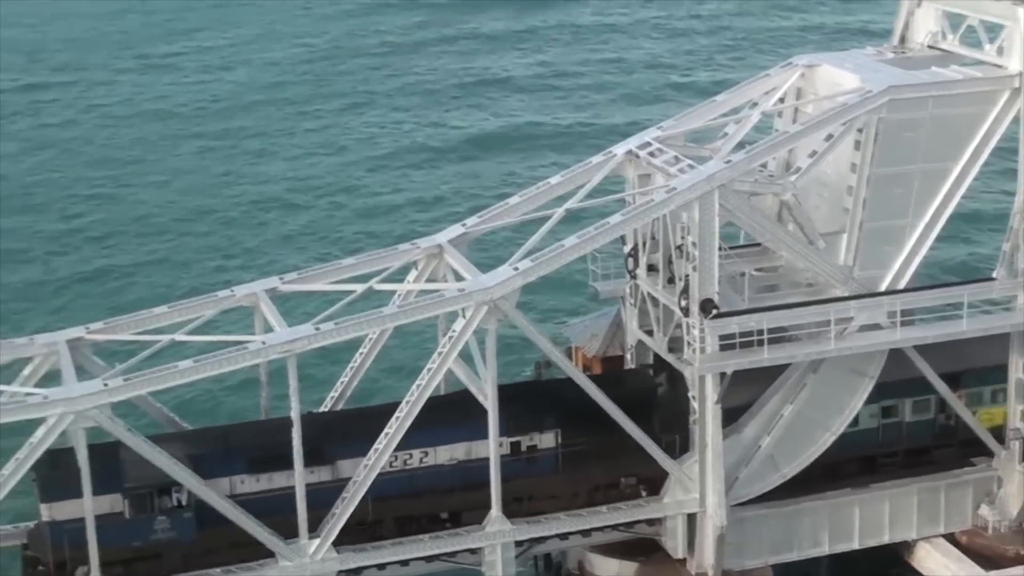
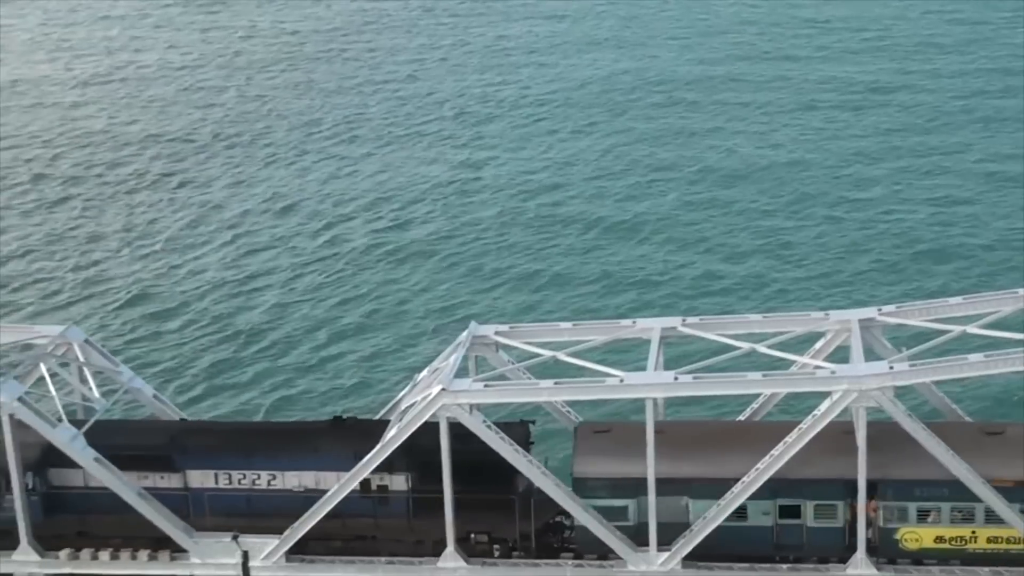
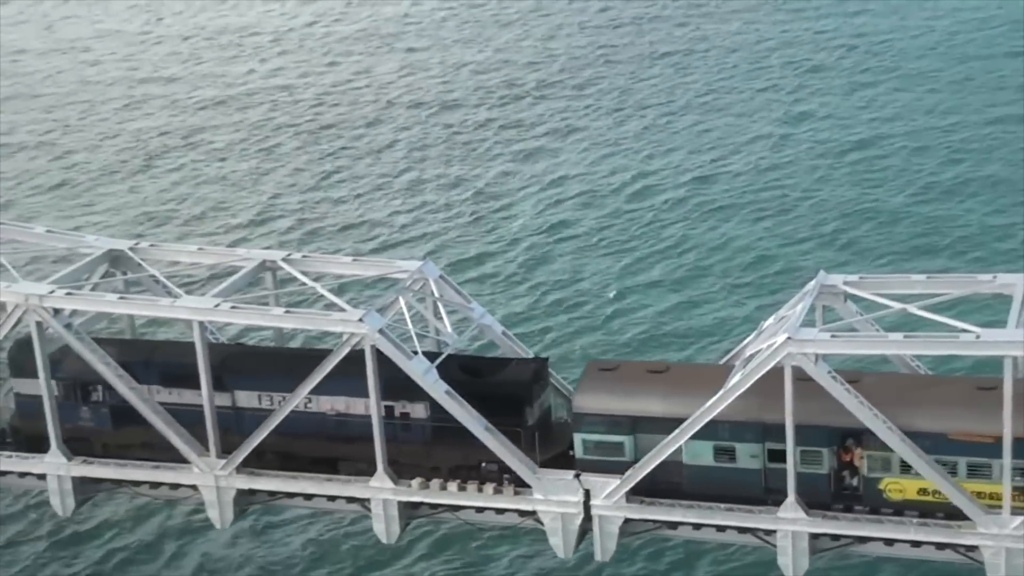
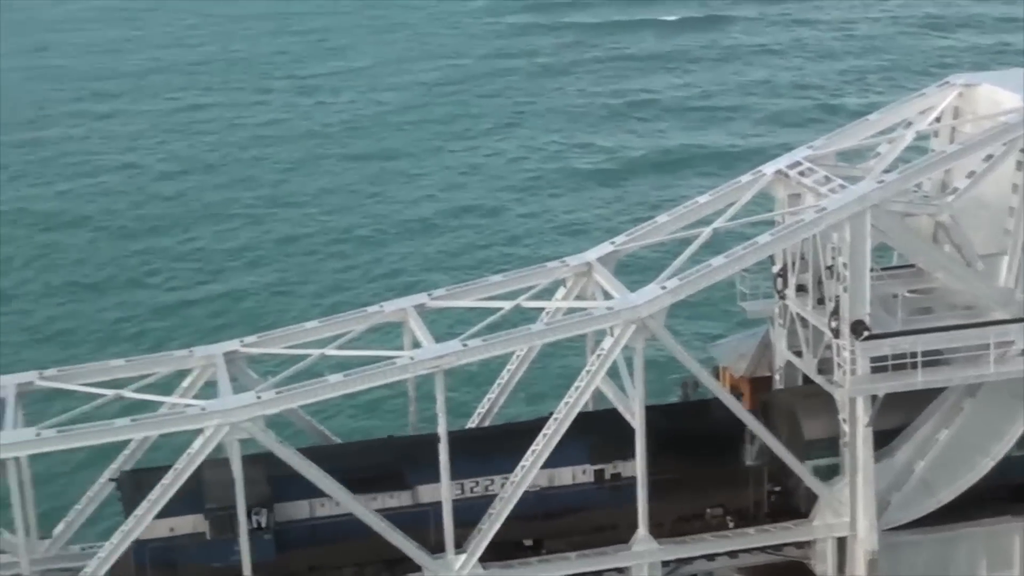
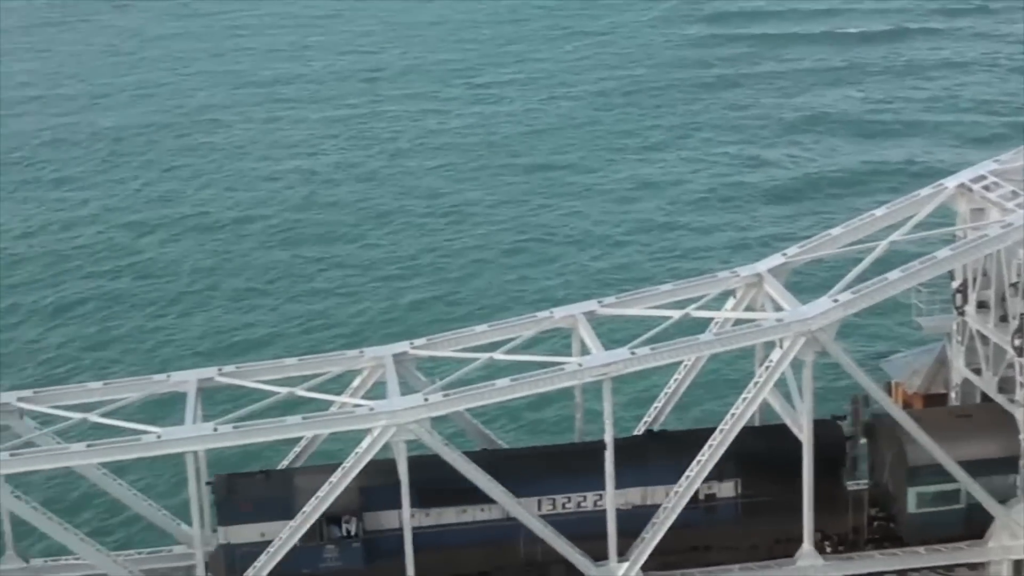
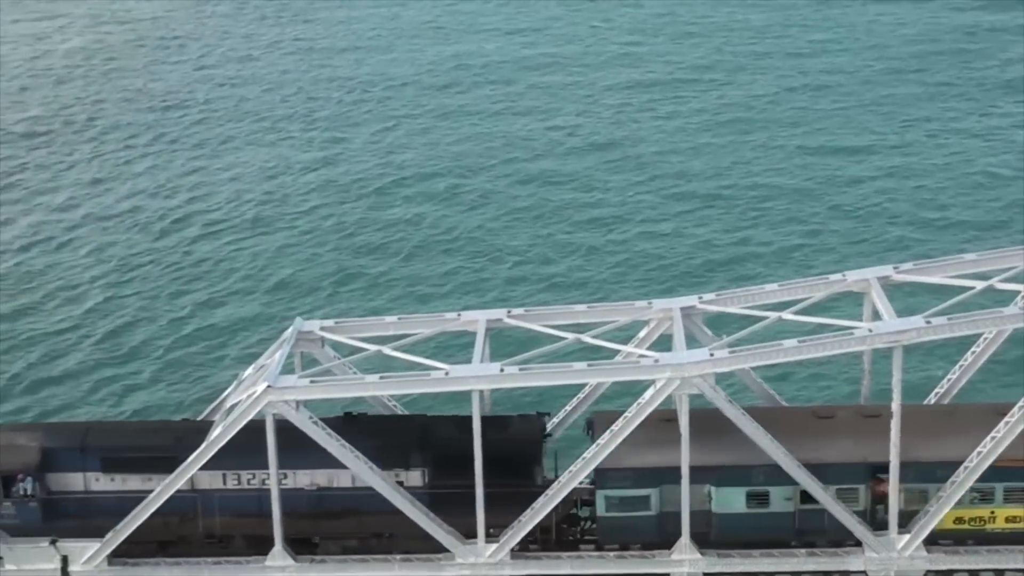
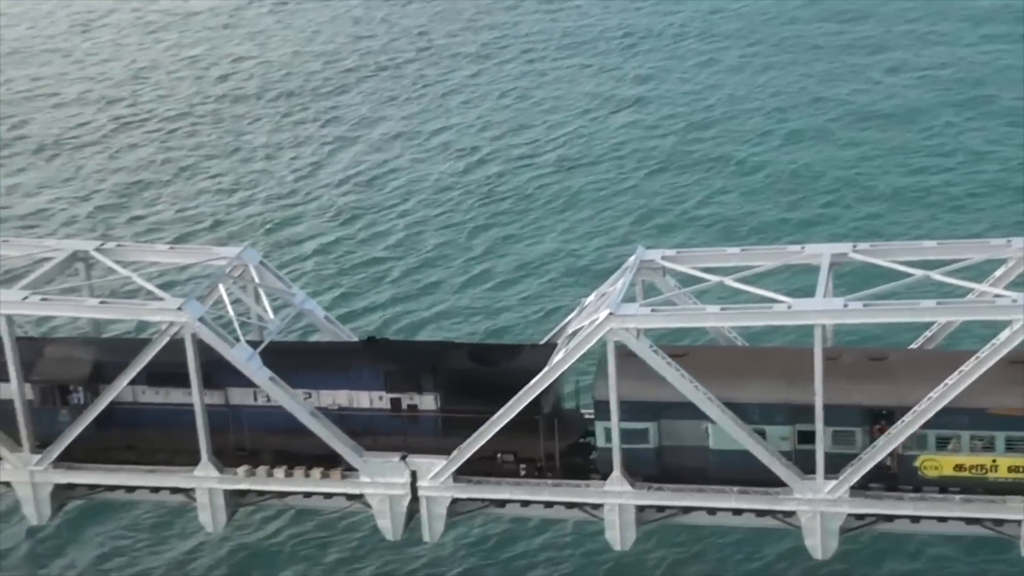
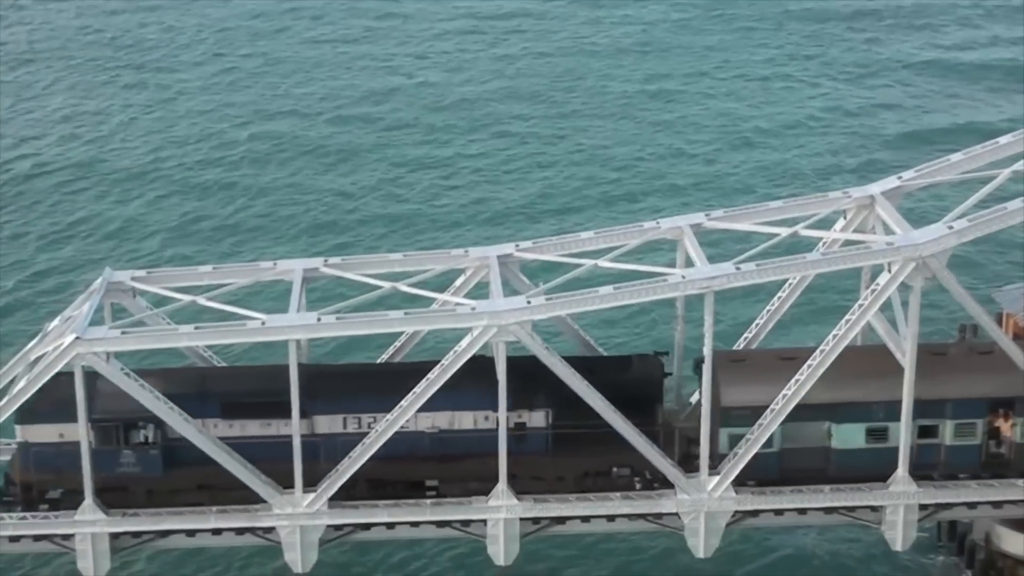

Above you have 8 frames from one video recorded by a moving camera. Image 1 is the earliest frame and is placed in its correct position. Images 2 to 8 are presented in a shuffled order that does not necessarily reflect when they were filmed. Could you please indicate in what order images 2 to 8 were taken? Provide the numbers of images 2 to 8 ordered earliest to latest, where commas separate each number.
4, 5, 8, 6, 2, 7, 3
